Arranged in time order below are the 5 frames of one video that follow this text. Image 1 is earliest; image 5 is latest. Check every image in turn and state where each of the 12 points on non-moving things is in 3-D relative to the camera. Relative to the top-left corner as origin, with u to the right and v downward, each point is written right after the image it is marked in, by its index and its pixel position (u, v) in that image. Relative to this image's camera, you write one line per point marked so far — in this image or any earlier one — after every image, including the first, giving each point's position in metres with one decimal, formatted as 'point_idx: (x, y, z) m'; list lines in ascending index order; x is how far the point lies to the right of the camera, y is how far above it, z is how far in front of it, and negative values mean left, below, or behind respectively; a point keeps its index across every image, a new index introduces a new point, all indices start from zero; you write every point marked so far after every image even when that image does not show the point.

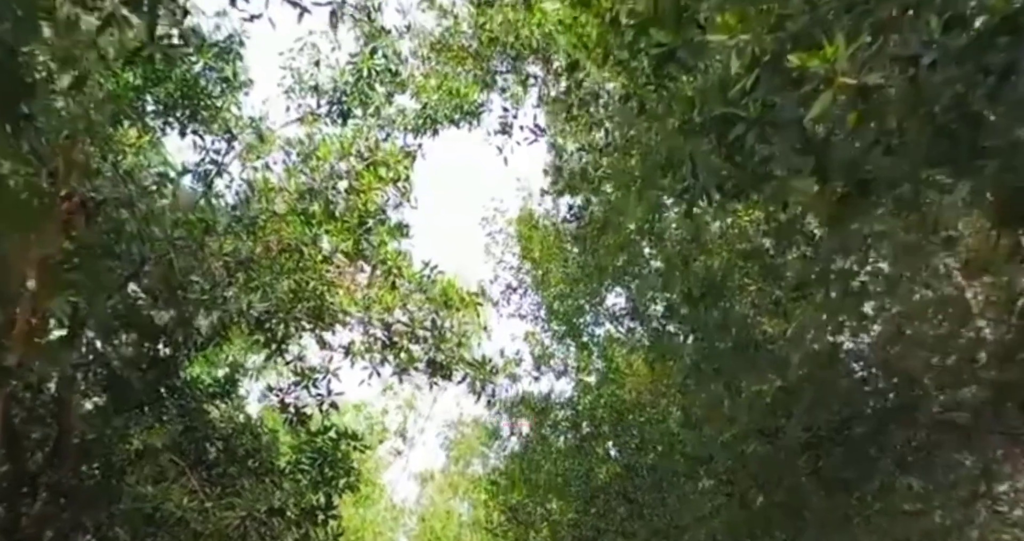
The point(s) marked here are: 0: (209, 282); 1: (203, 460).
0: (-1.2, -0.1, +3.7) m
1: (-1.4, -0.9, +4.0) m
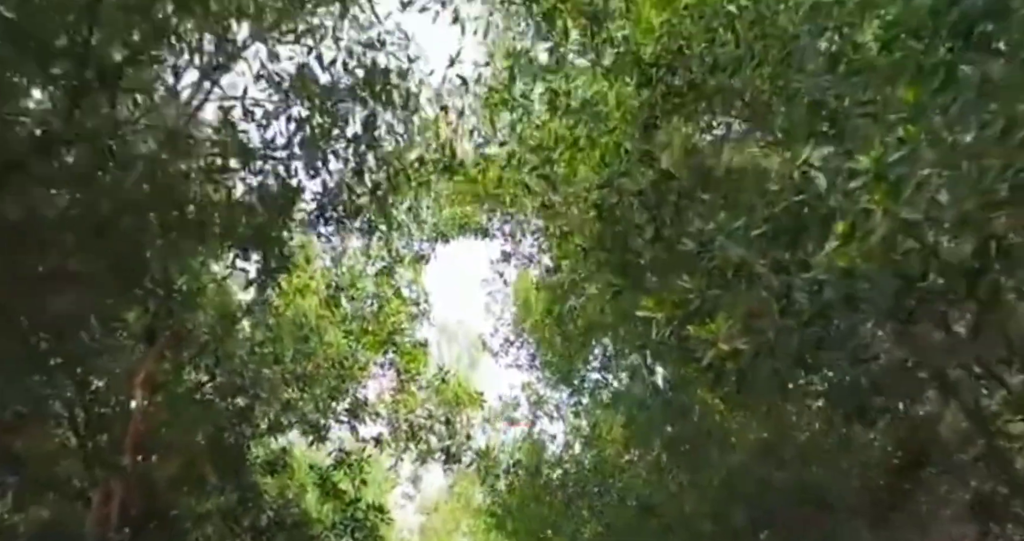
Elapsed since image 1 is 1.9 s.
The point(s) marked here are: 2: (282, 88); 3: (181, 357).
0: (-1.2, -0.6, +4.5) m
1: (-1.4, -1.4, +4.9) m
2: (-0.7, +0.5, +2.8) m
3: (-1.4, -0.4, +3.8) m
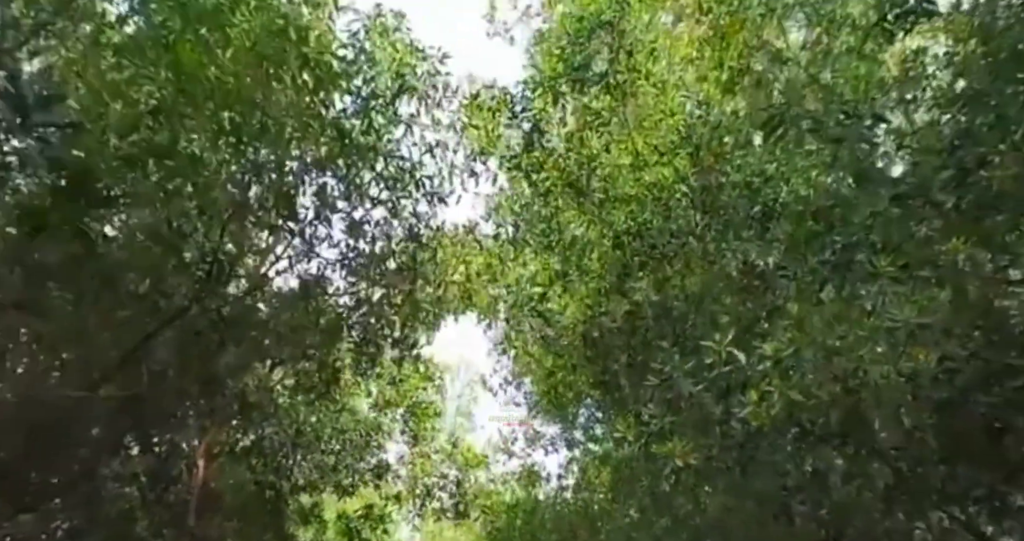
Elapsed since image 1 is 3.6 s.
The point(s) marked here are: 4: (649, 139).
0: (-1.2, -1.1, +5.3) m
1: (-1.4, -1.9, +5.6) m
2: (-0.7, +0.1, +3.5) m
3: (-1.4, -0.8, +4.6) m
4: (+0.5, +0.5, +3.5) m
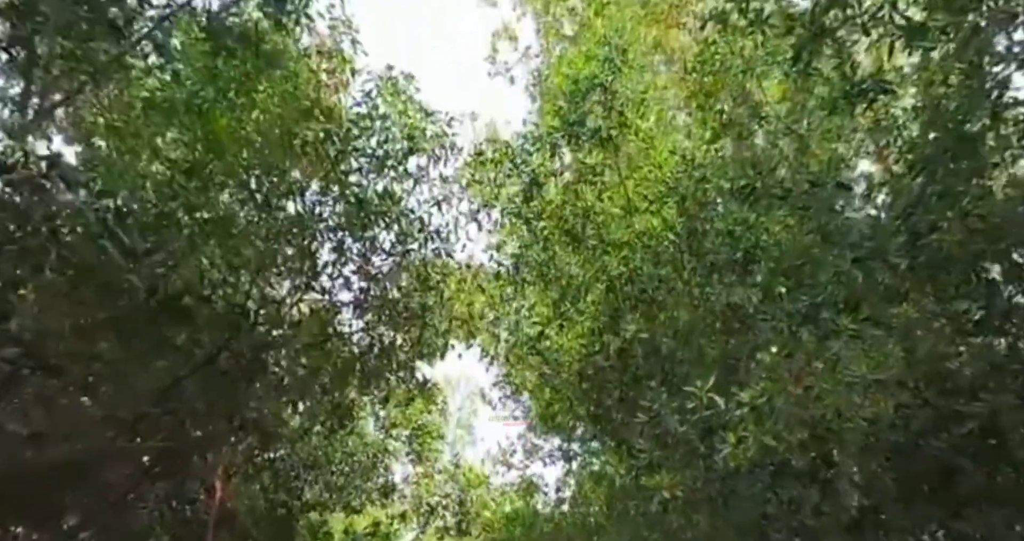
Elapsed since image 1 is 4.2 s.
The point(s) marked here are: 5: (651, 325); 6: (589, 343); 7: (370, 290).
0: (-1.2, -1.3, +5.5) m
1: (-1.4, -2.0, +5.8) m
2: (-0.7, -0.1, +3.8) m
3: (-1.4, -1.0, +4.8) m
4: (+0.5, +0.3, +3.8) m
5: (+0.6, -0.2, +3.7) m
6: (+0.3, -0.3, +4.0) m
7: (-0.6, -0.1, +3.8) m
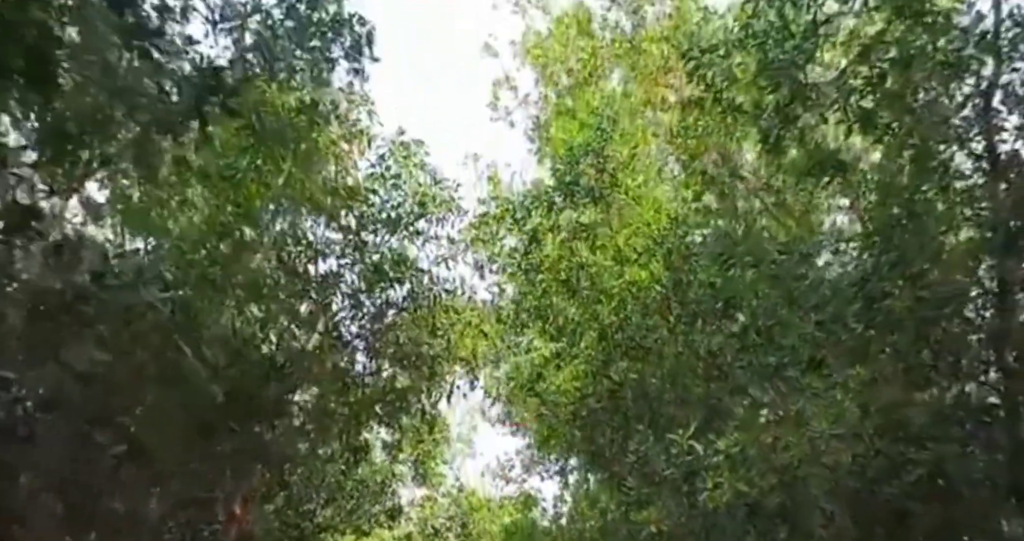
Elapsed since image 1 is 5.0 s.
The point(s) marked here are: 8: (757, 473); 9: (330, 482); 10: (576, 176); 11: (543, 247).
0: (-1.2, -1.5, +5.9) m
1: (-1.4, -2.3, +6.2) m
2: (-0.7, -0.3, +4.1) m
3: (-1.4, -1.2, +5.1) m
4: (+0.5, +0.1, +4.1) m
5: (+0.6, -0.4, +4.0) m
6: (+0.3, -0.5, +4.4) m
7: (-0.6, -0.3, +4.1) m
8: (+0.9, -0.7, +3.1) m
9: (-1.2, -1.3, +5.7) m
10: (+0.3, +0.5, +4.3) m
11: (+0.1, +0.1, +4.5) m
